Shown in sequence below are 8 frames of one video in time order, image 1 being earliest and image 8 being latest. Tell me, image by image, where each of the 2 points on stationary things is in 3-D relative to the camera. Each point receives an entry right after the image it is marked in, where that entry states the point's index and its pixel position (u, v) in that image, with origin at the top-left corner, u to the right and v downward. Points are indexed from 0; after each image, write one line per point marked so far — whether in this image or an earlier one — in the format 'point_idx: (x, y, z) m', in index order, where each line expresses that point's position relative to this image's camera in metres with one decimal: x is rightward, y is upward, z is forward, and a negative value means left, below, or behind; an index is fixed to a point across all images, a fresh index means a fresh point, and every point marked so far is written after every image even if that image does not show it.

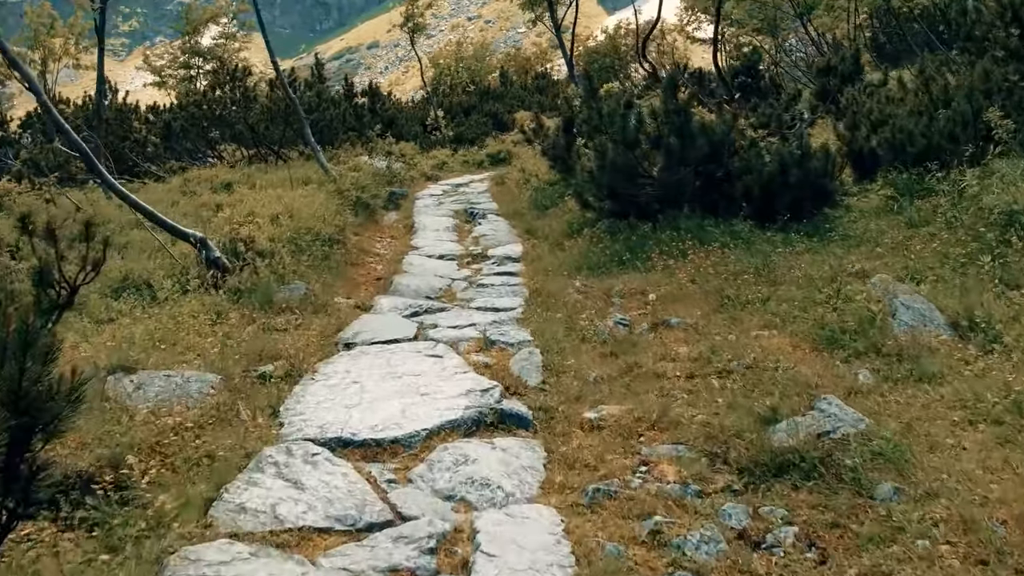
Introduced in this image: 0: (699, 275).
0: (+0.9, +0.1, +7.5) m
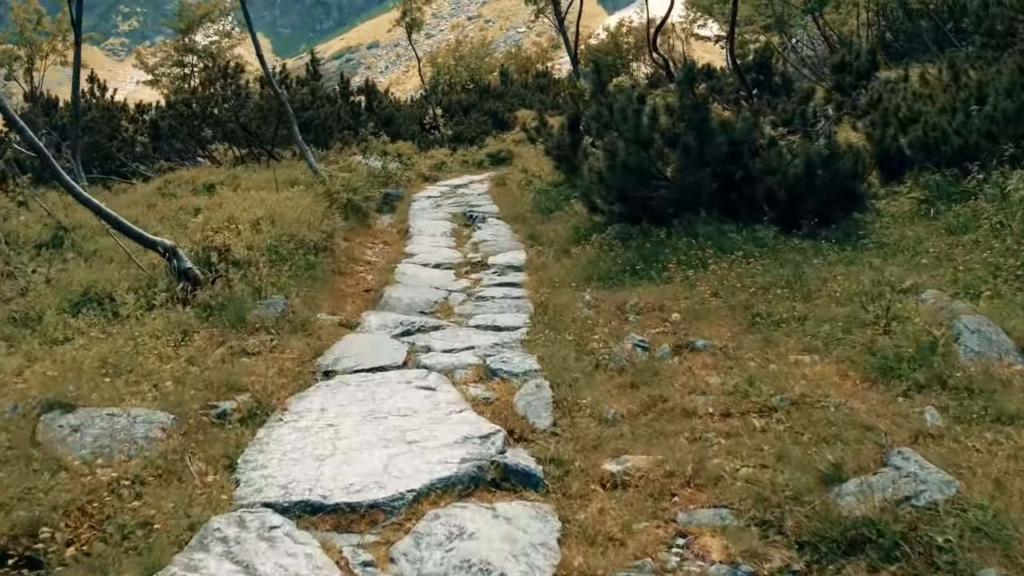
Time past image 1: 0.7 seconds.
0: (+0.9, 0.0, +6.8) m
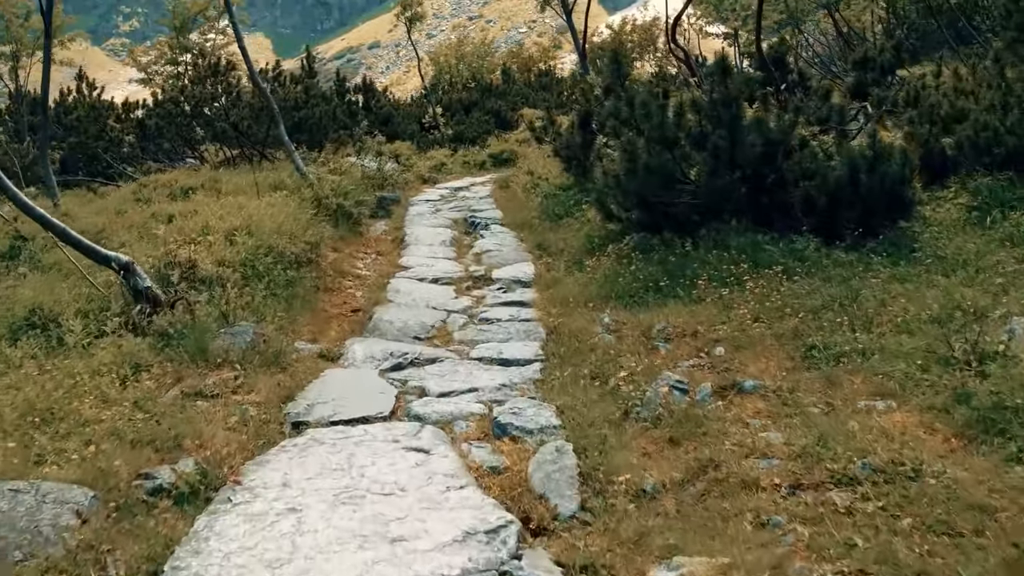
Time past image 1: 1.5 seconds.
0: (+1.0, -0.1, +5.8) m
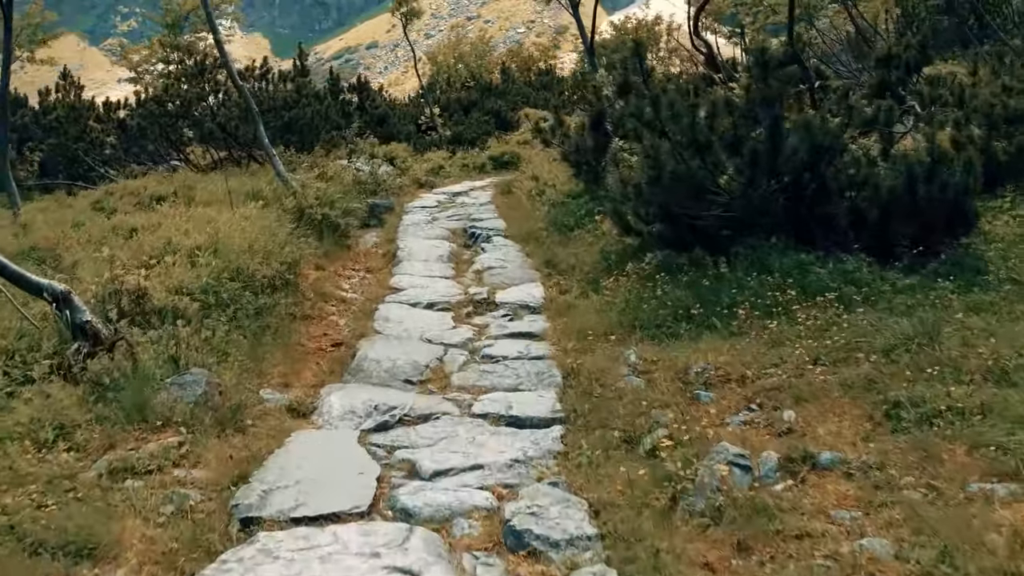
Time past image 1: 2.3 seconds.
0: (+1.0, -0.2, +4.9) m
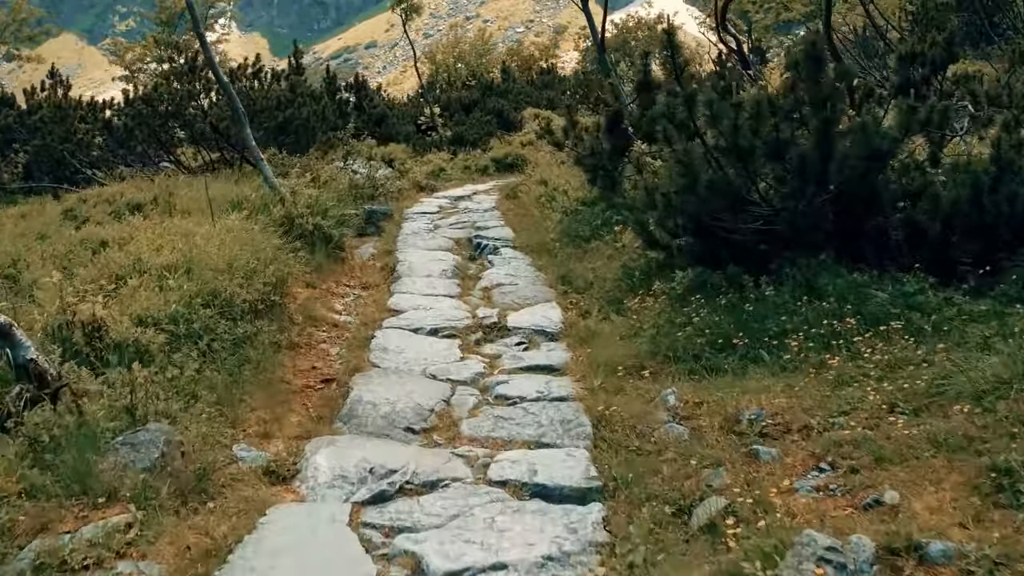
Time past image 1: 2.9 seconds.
0: (+1.0, -0.3, +4.1) m
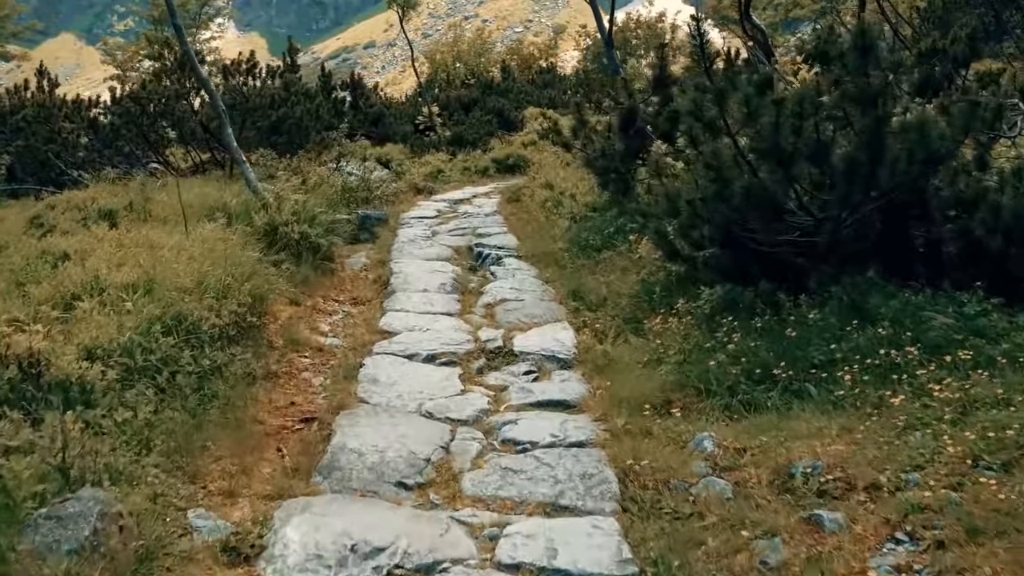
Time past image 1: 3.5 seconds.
0: (+1.1, -0.4, +3.5) m
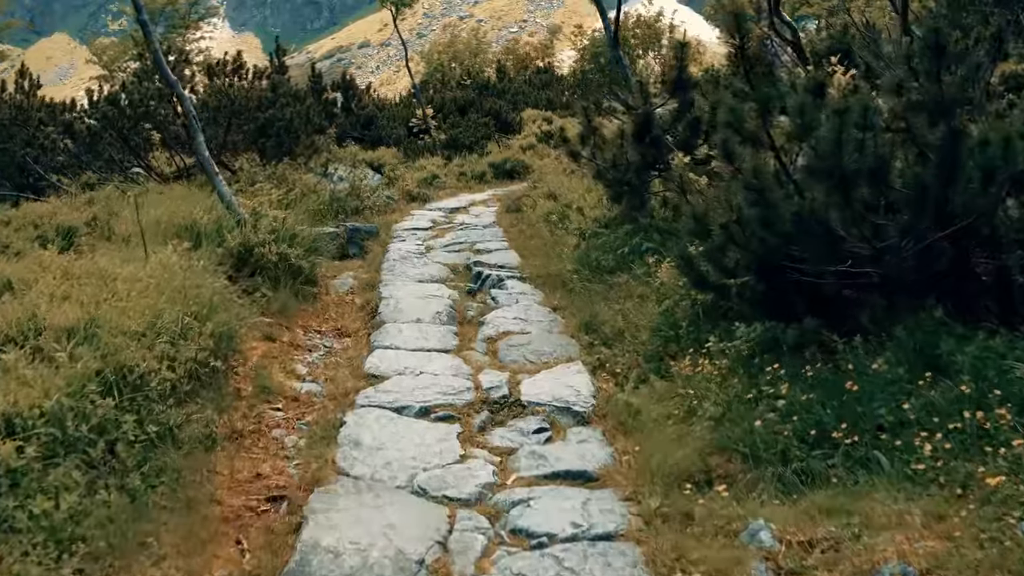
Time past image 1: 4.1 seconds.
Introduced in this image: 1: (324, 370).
0: (+1.1, -0.5, +2.7) m
1: (-0.6, -0.3, +5.0) m
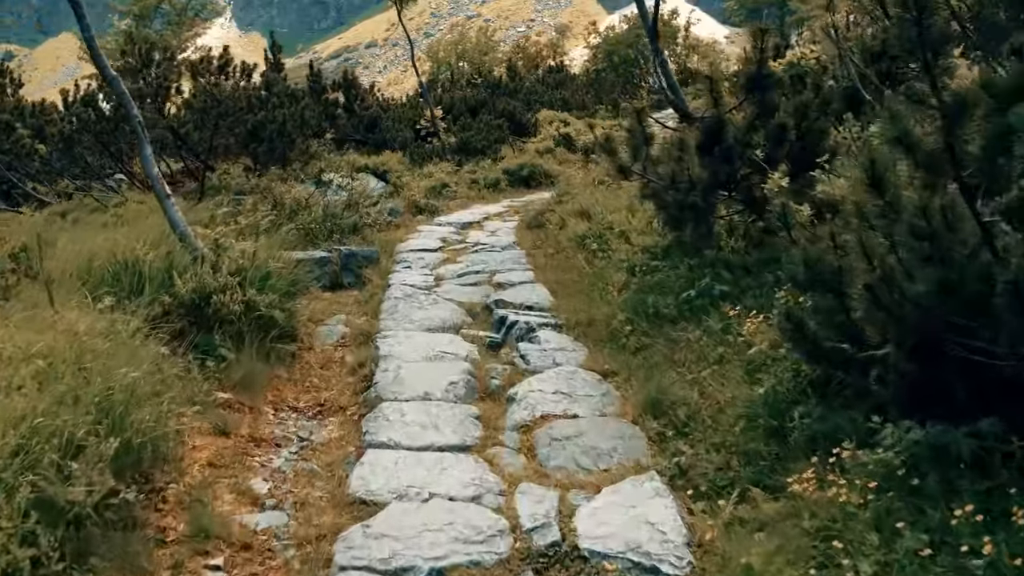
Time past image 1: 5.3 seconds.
0: (+1.2, -0.7, +1.3) m
1: (-0.5, -0.5, +3.5) m
